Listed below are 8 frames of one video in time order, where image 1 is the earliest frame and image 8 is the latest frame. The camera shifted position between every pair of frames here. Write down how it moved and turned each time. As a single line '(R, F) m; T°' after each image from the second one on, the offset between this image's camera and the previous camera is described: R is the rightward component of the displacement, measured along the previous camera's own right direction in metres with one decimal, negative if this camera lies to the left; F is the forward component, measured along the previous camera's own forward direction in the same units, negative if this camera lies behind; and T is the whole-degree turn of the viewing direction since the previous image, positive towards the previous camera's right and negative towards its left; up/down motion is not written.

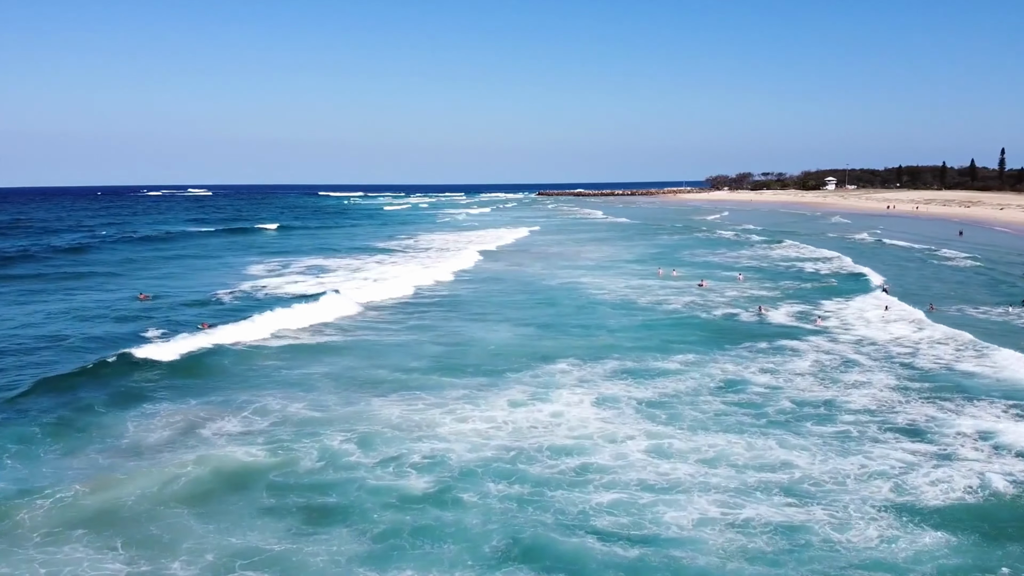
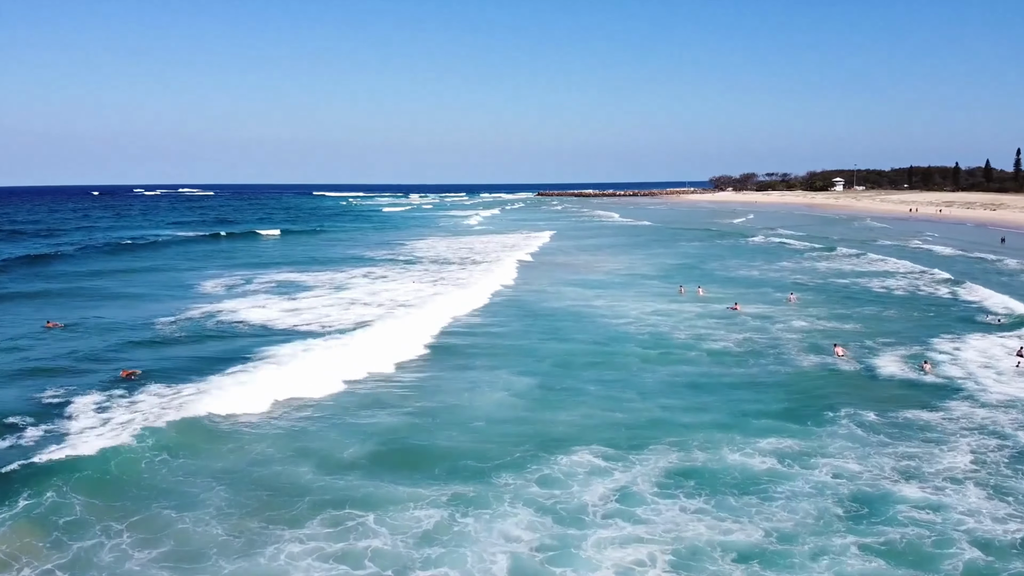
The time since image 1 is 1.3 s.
(0.0, +5.3) m; 0°
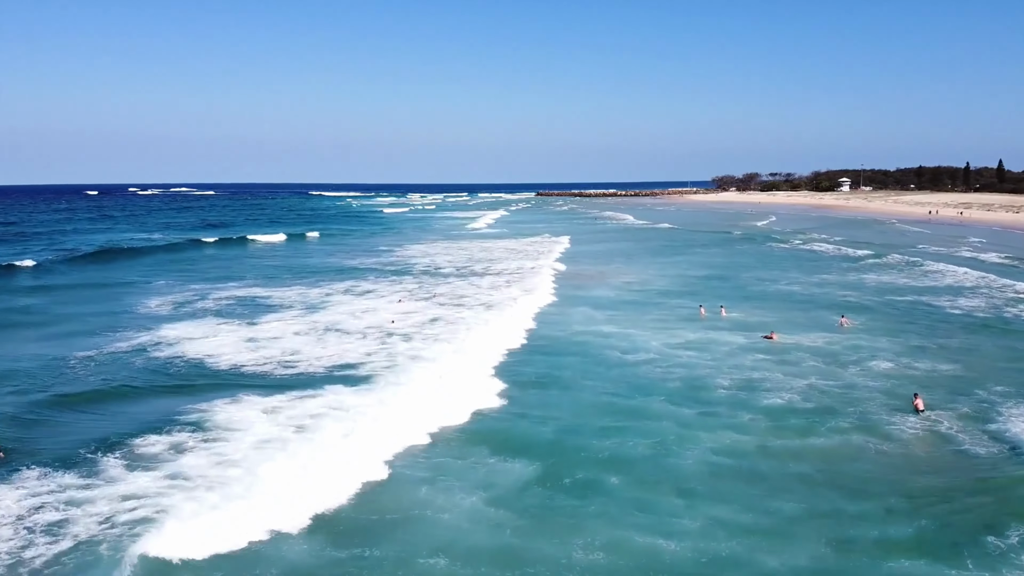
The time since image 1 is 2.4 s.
(+0.1, +4.2) m; 0°
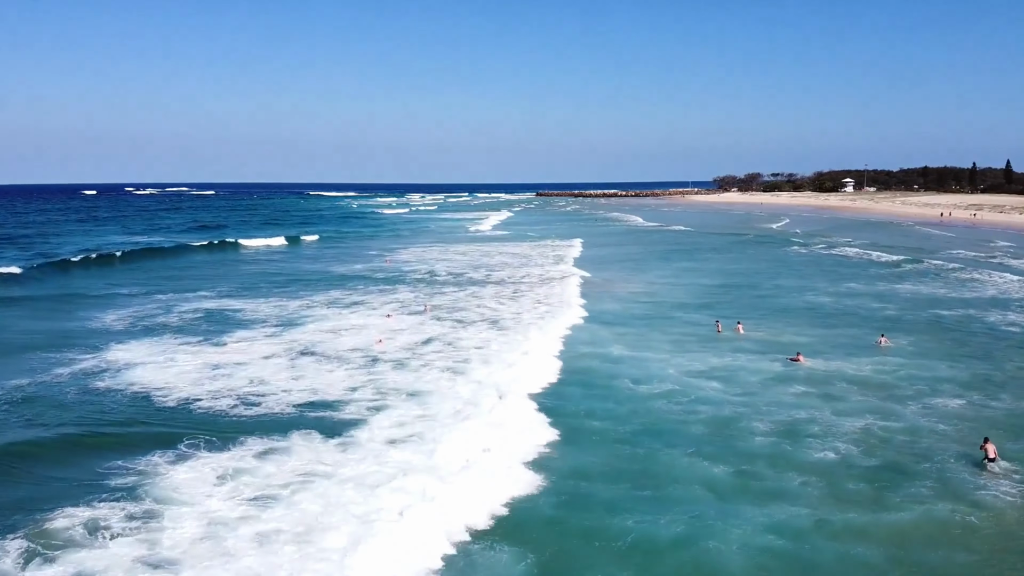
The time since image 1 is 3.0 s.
(+0.1, +2.4) m; 0°
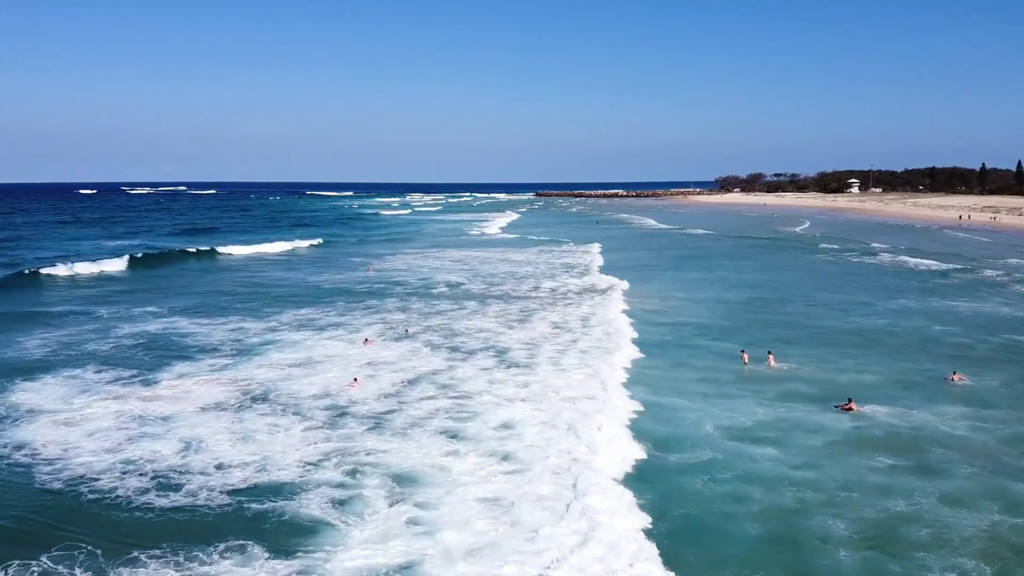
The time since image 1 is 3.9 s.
(0.0, +3.2) m; 0°
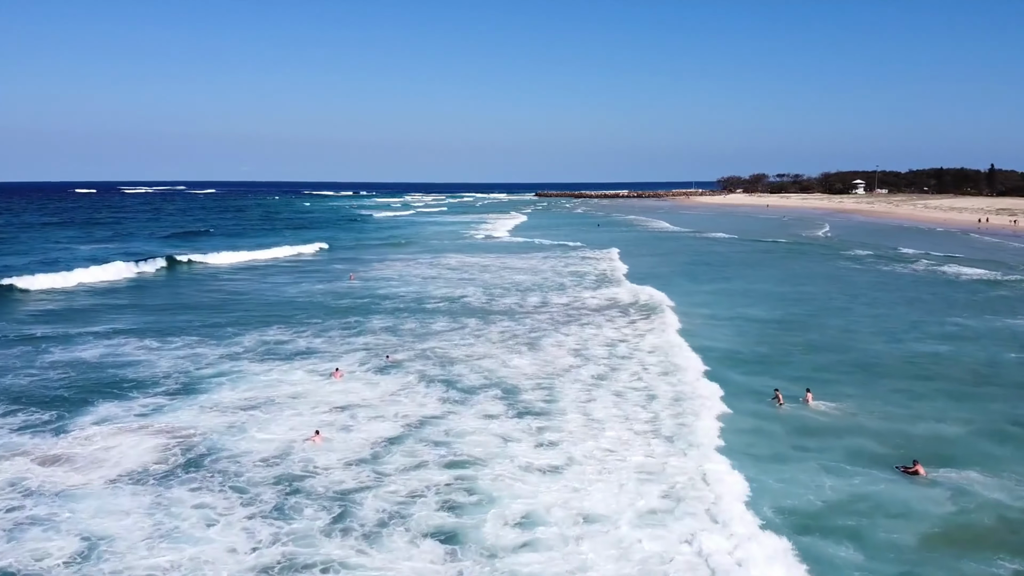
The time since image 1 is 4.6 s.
(-0.1, +2.9) m; 0°
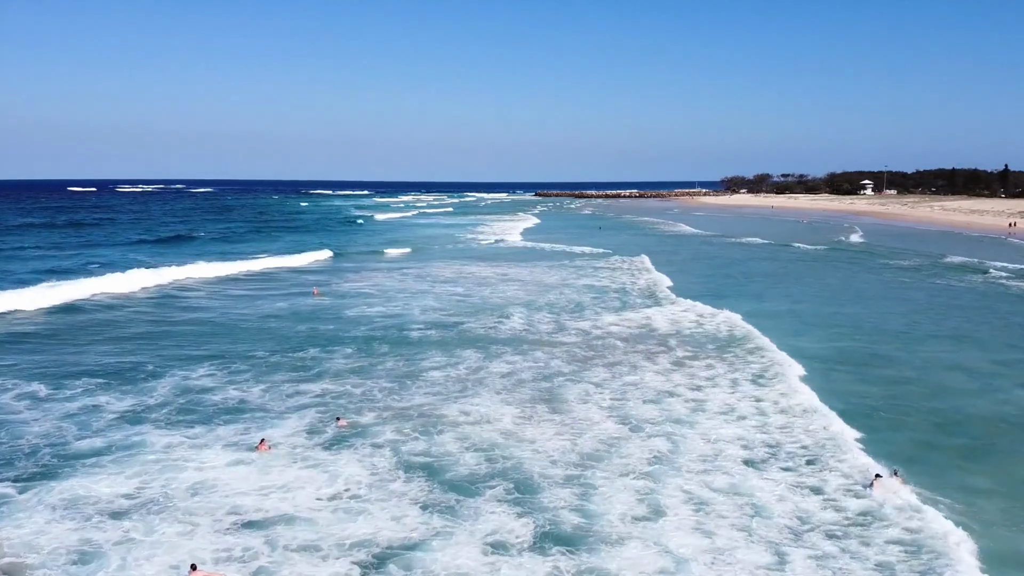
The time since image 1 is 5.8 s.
(-0.1, +4.2) m; 0°
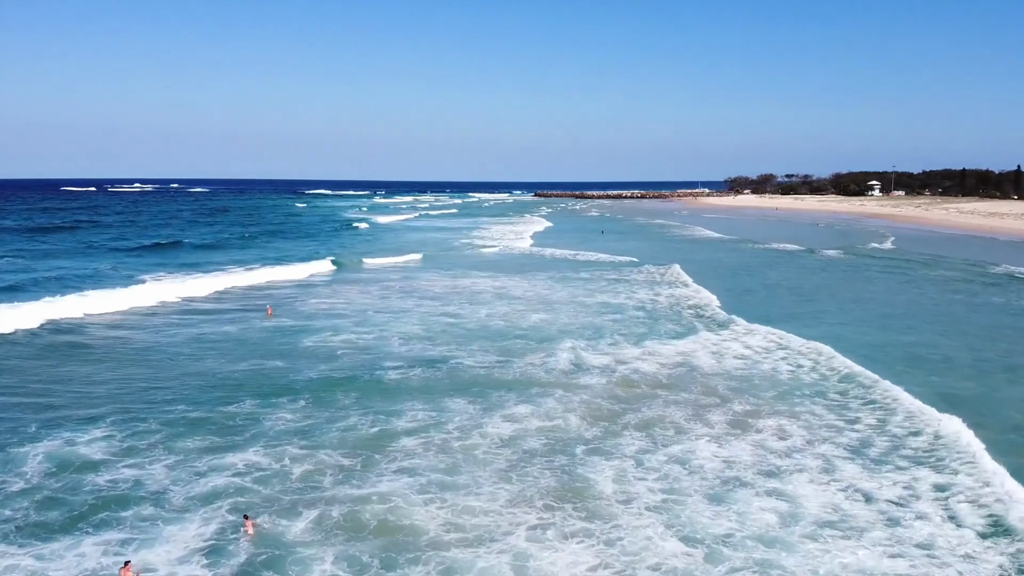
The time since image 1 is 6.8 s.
(0.0, +3.3) m; 0°
